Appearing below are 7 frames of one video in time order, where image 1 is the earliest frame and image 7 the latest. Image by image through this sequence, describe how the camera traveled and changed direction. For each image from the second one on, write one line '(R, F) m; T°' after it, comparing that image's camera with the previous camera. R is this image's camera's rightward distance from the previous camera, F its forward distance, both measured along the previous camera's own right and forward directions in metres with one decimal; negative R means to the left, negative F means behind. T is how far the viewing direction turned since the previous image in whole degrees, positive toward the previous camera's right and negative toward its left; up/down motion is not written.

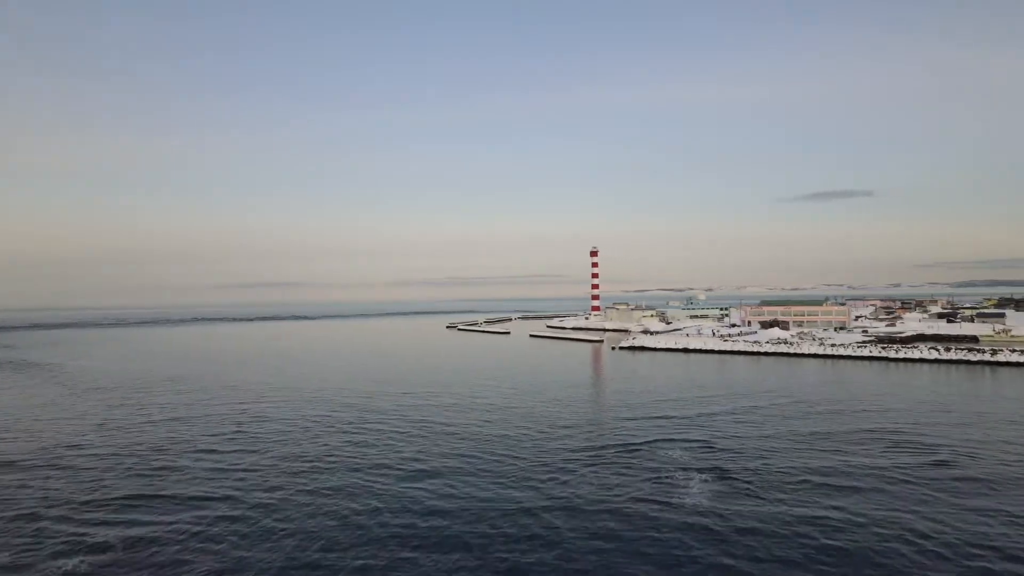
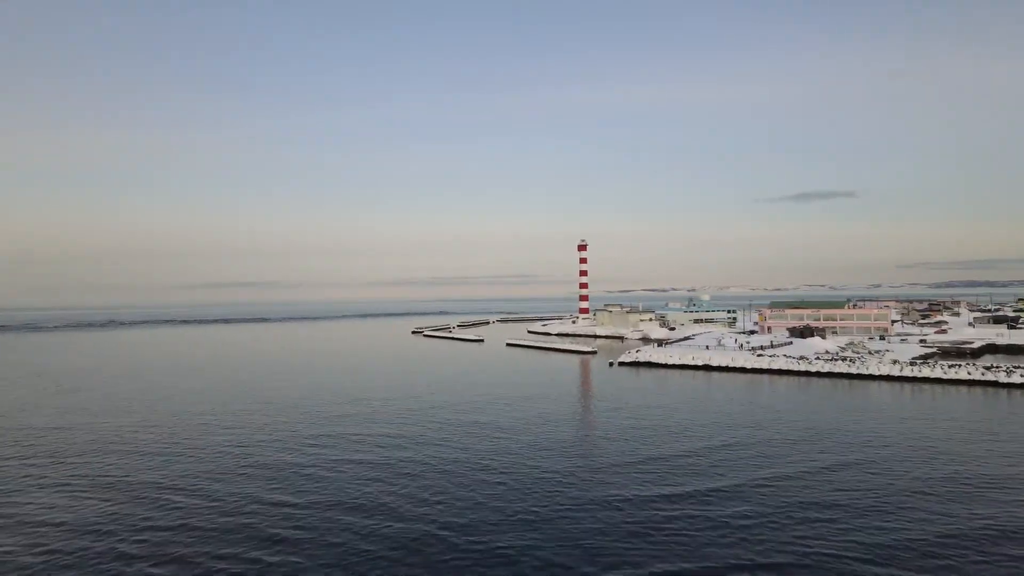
(+0.9, +11.8) m; +1°
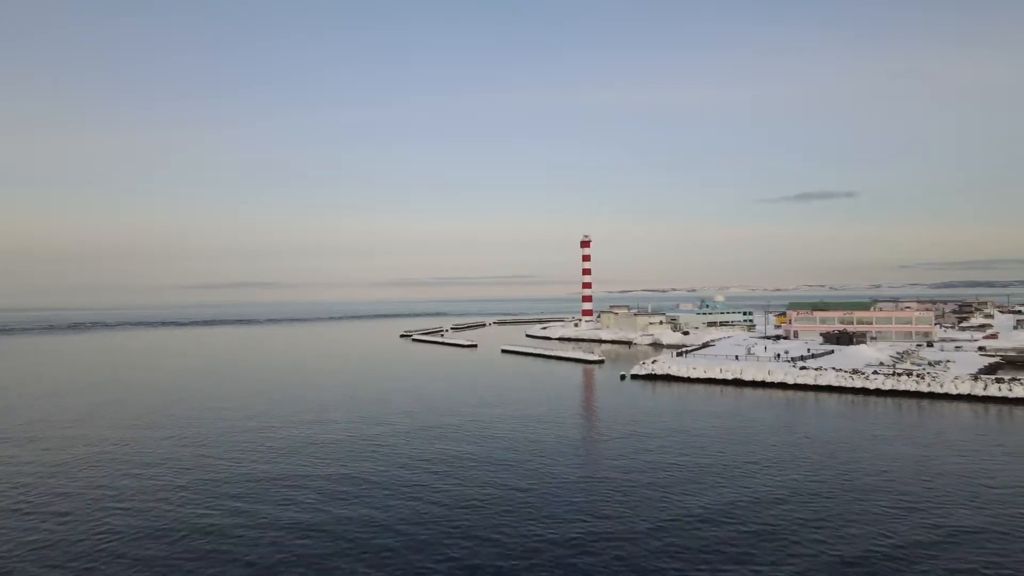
(+0.3, +6.1) m; 0°
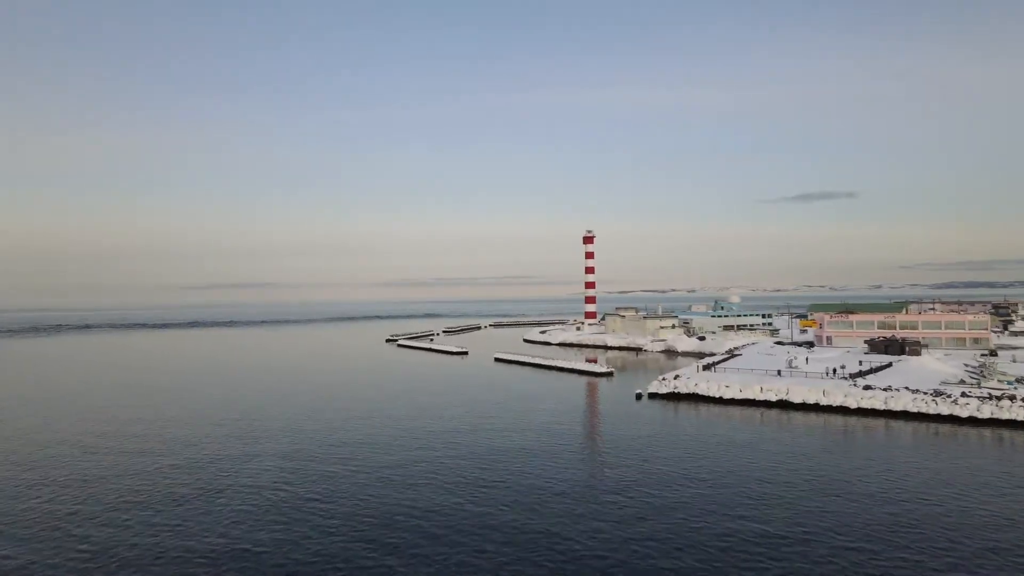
(+0.4, +6.3) m; 0°
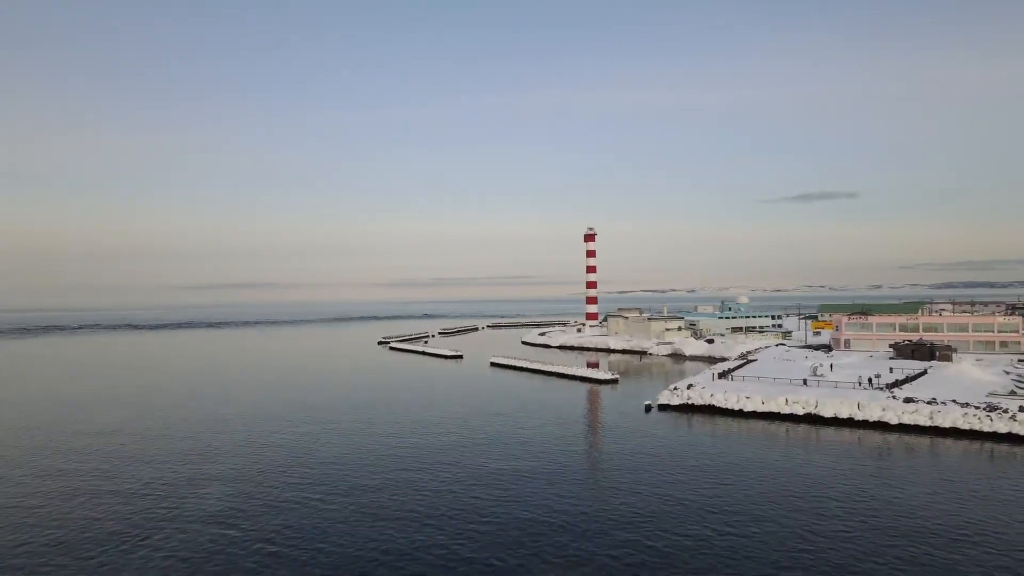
(+0.2, +2.9) m; 0°
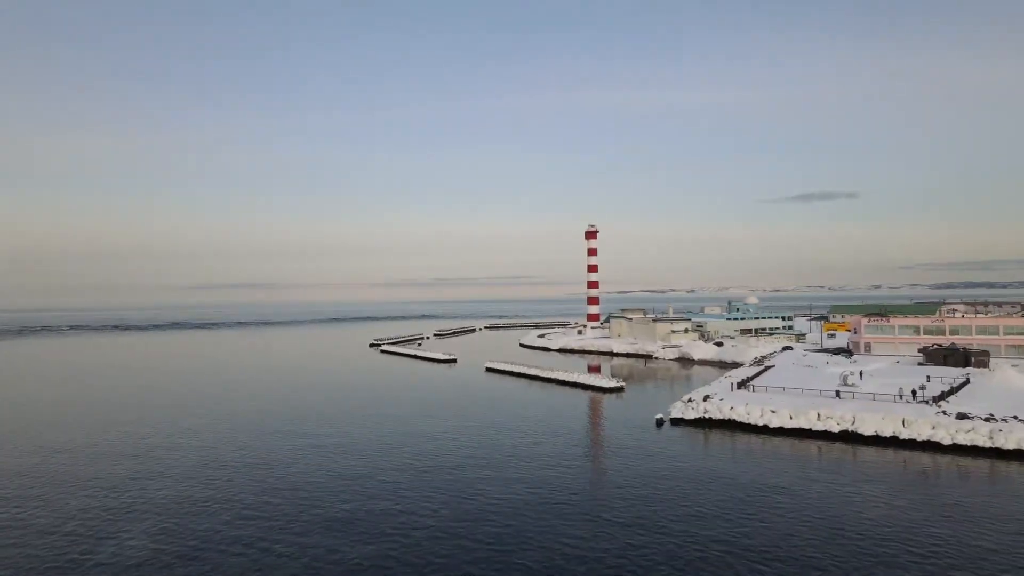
(+0.2, +2.9) m; 0°
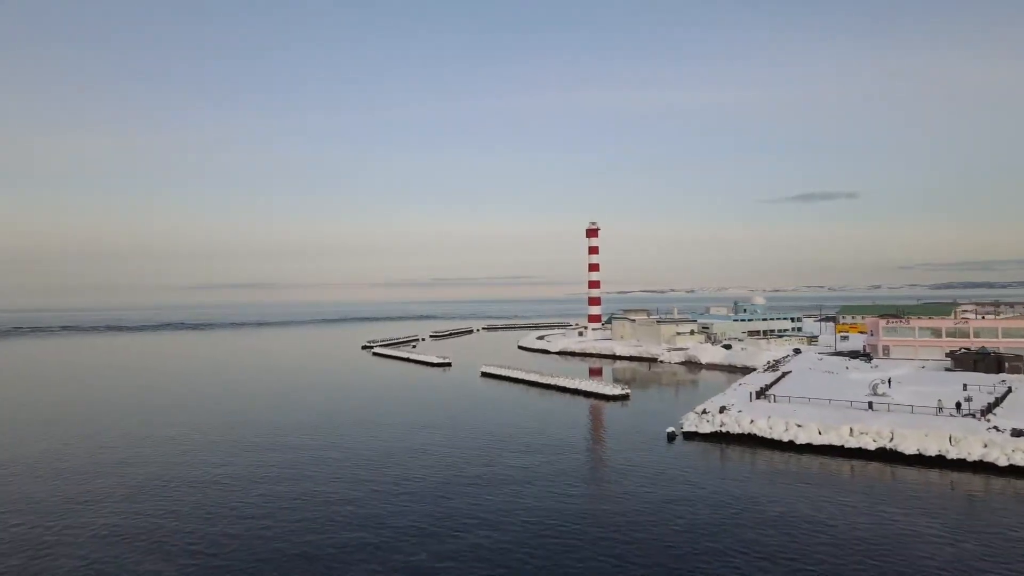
(+0.2, +2.3) m; 0°
